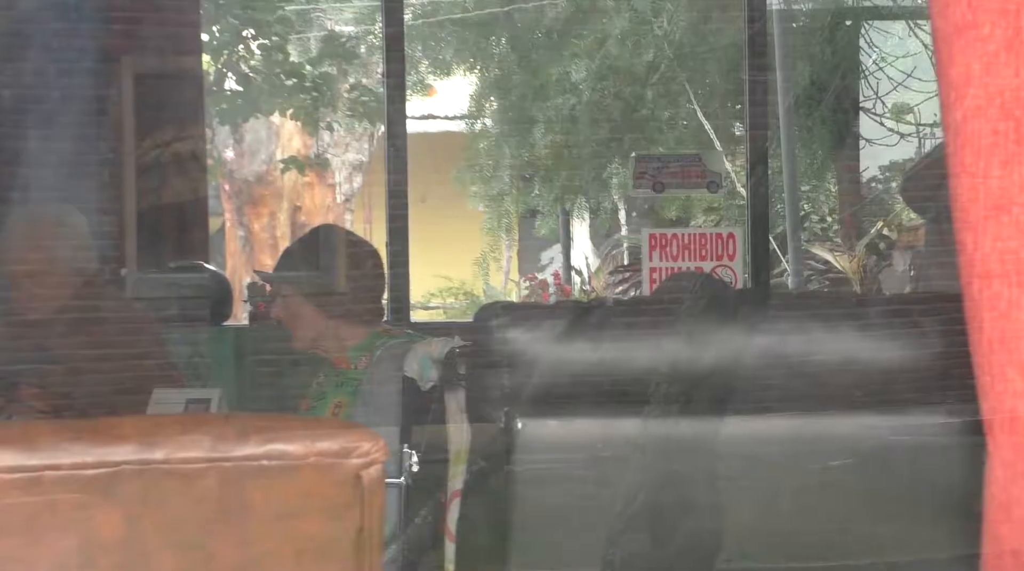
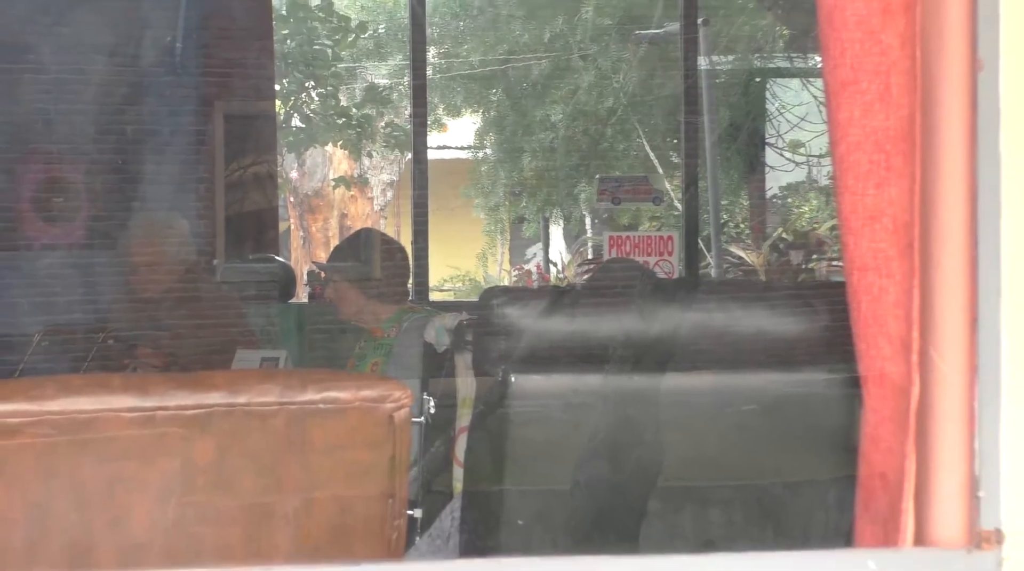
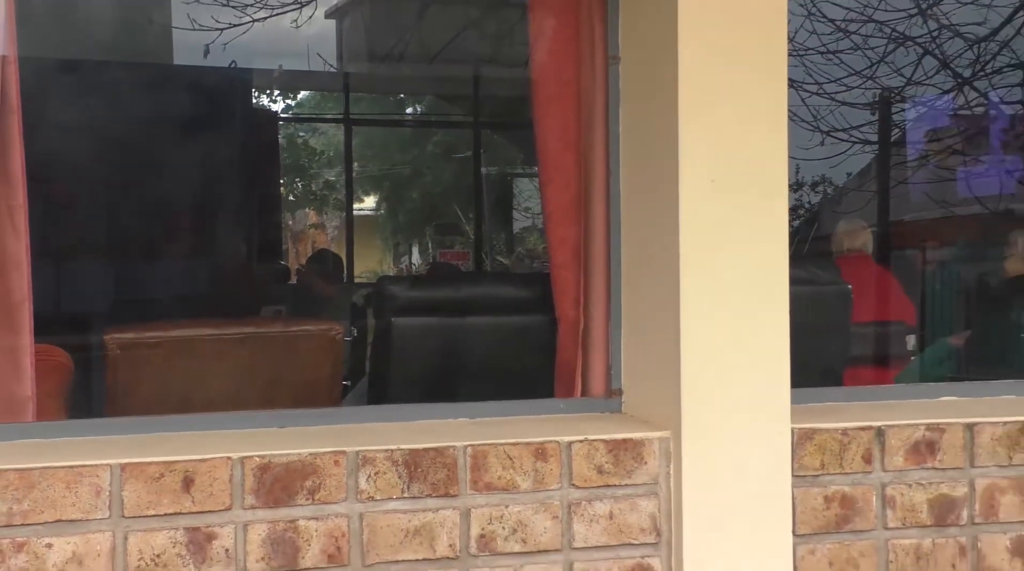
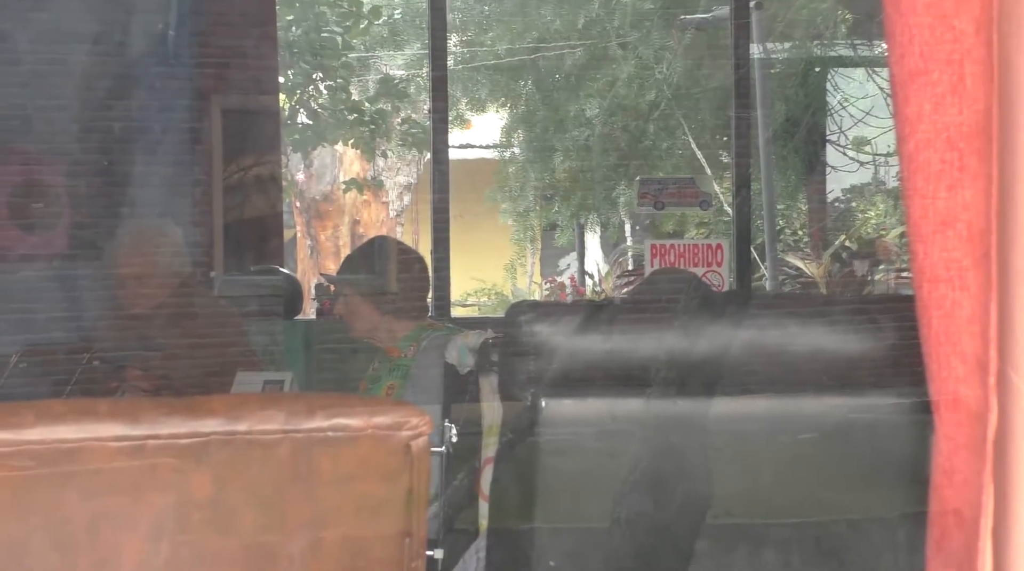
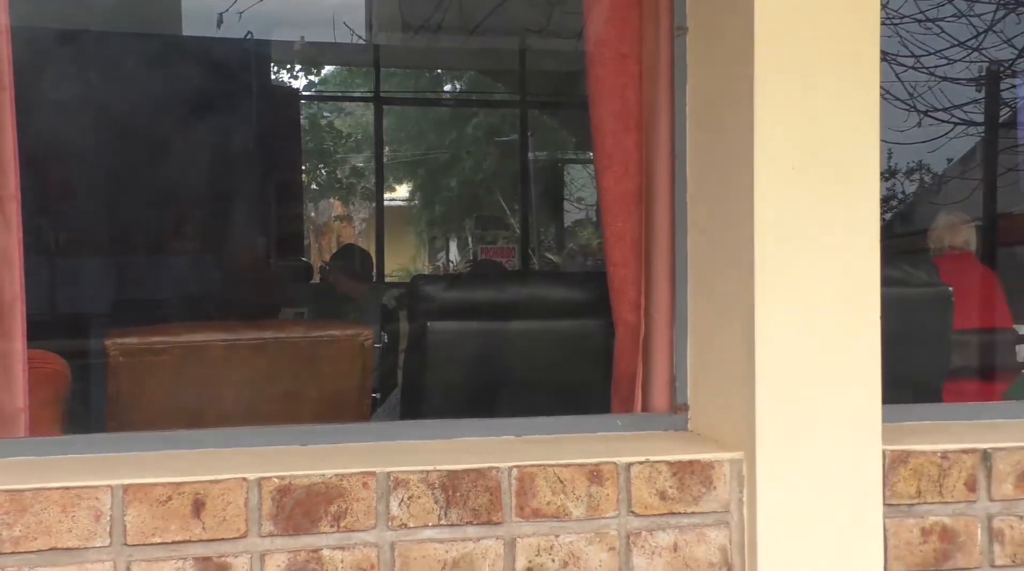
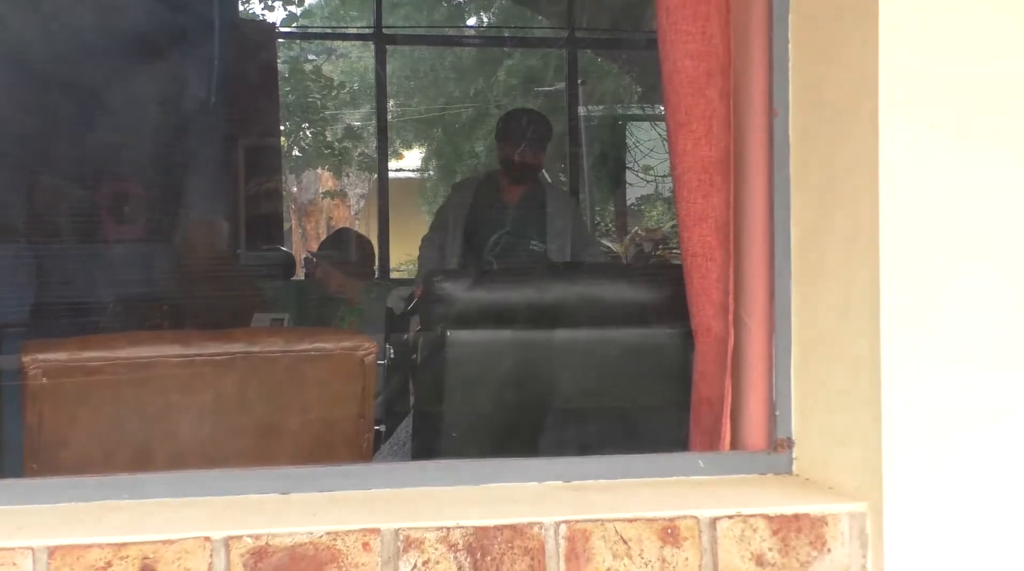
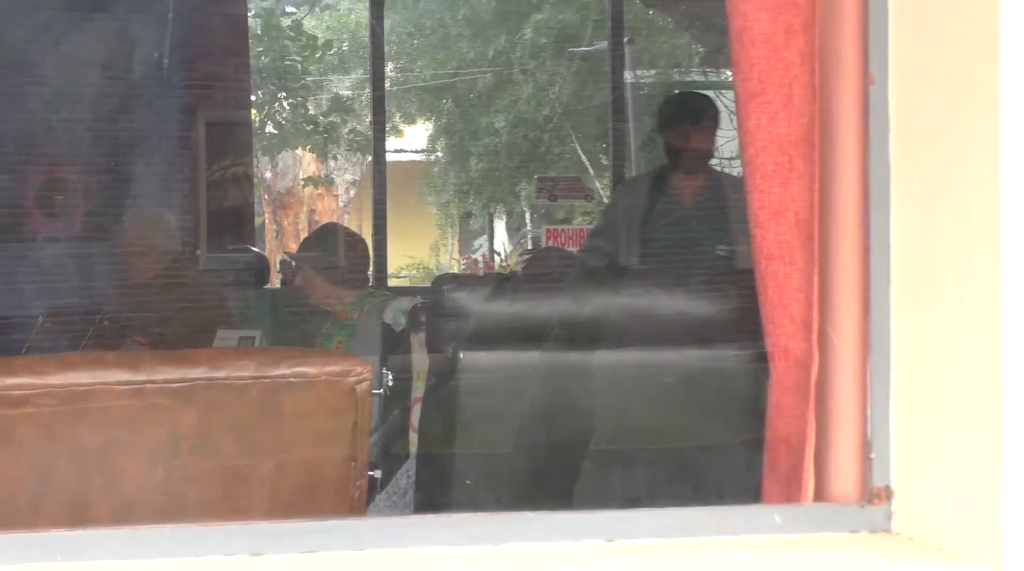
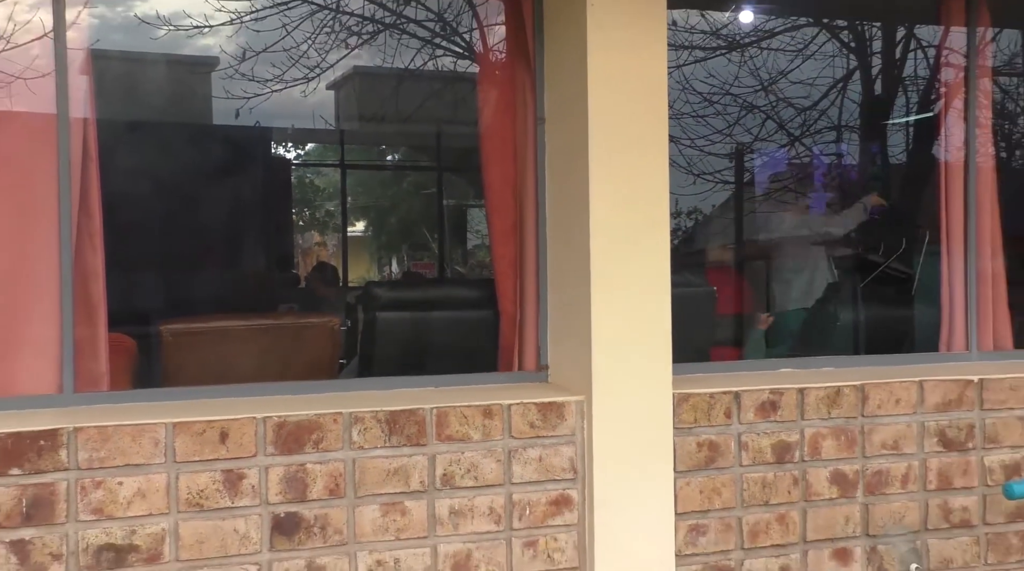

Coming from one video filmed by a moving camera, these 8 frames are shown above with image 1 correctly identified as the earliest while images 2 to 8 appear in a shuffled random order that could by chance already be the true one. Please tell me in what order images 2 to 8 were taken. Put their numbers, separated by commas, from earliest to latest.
4, 2, 7, 6, 5, 3, 8
